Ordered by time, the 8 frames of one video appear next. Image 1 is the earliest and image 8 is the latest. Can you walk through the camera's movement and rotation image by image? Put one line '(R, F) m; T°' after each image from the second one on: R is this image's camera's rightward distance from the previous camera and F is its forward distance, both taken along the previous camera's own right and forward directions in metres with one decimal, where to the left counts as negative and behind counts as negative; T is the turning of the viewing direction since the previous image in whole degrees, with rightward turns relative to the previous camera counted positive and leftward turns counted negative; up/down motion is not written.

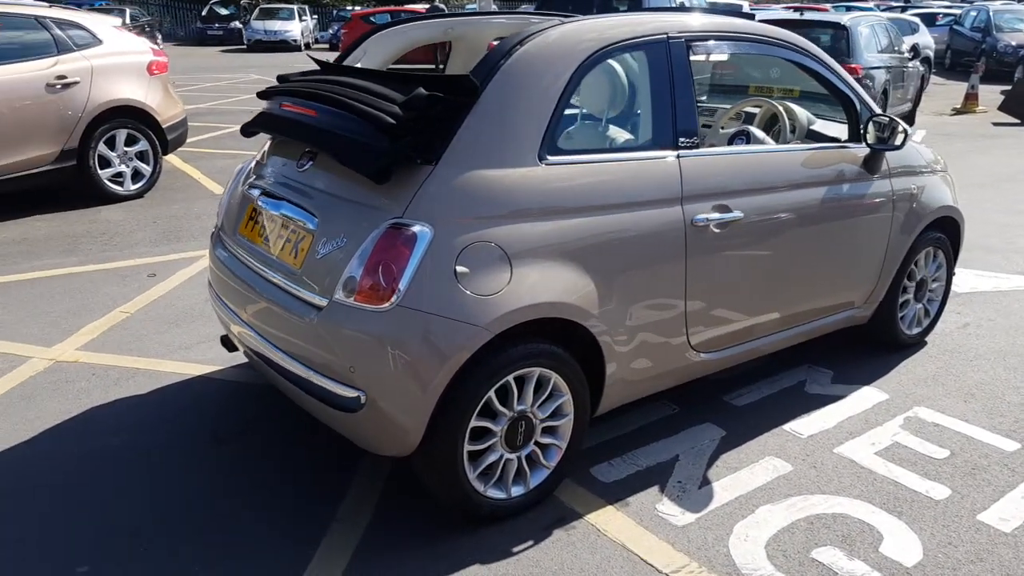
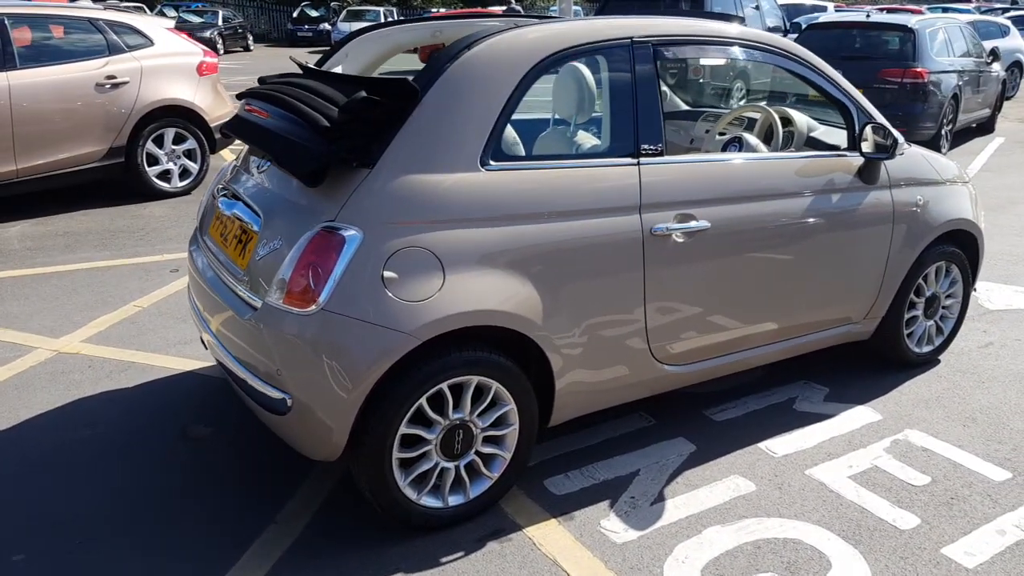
(+0.5, +0.1) m; -6°
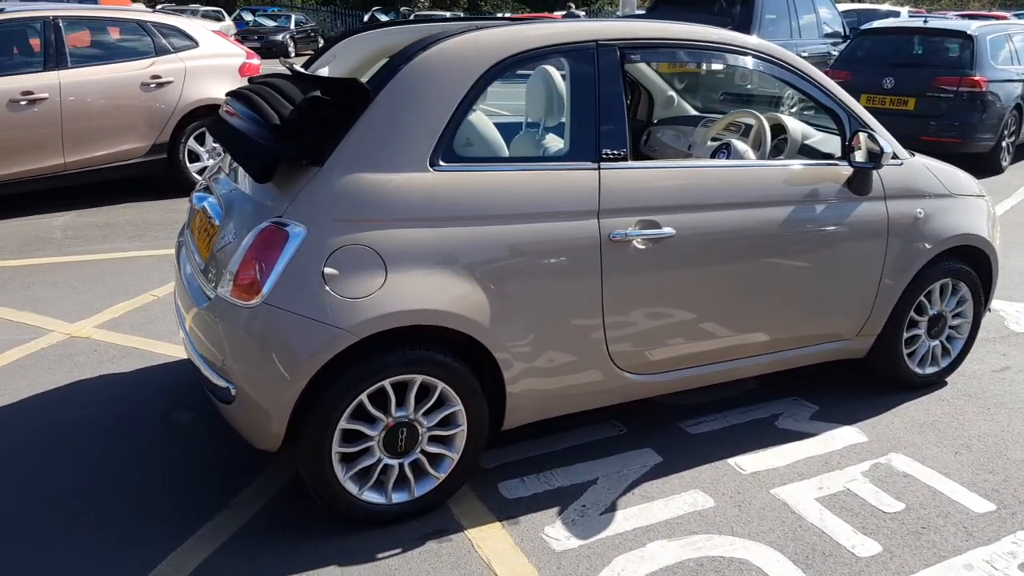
(+0.4, 0.0) m; -5°
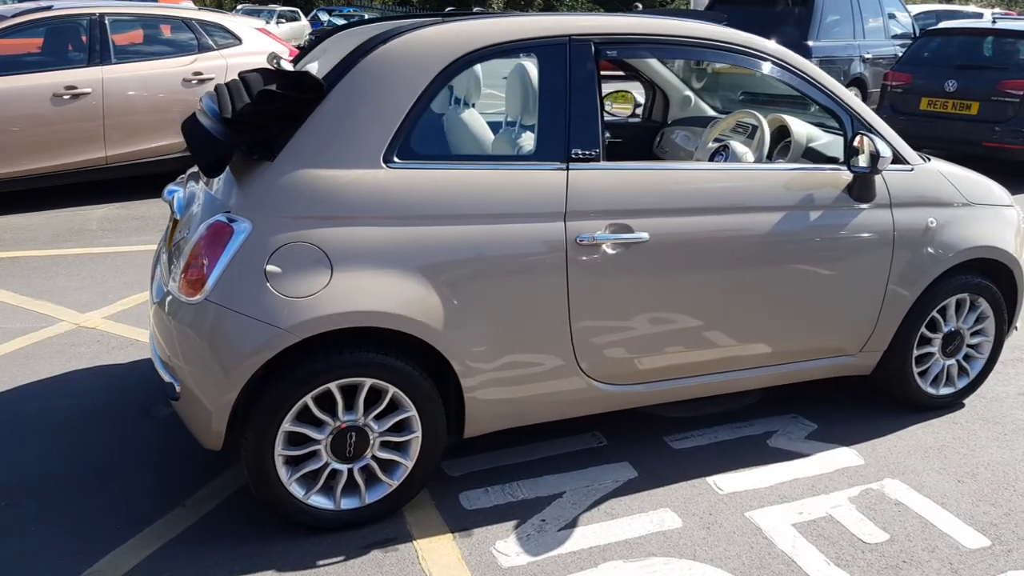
(+0.4, +0.1) m; -5°
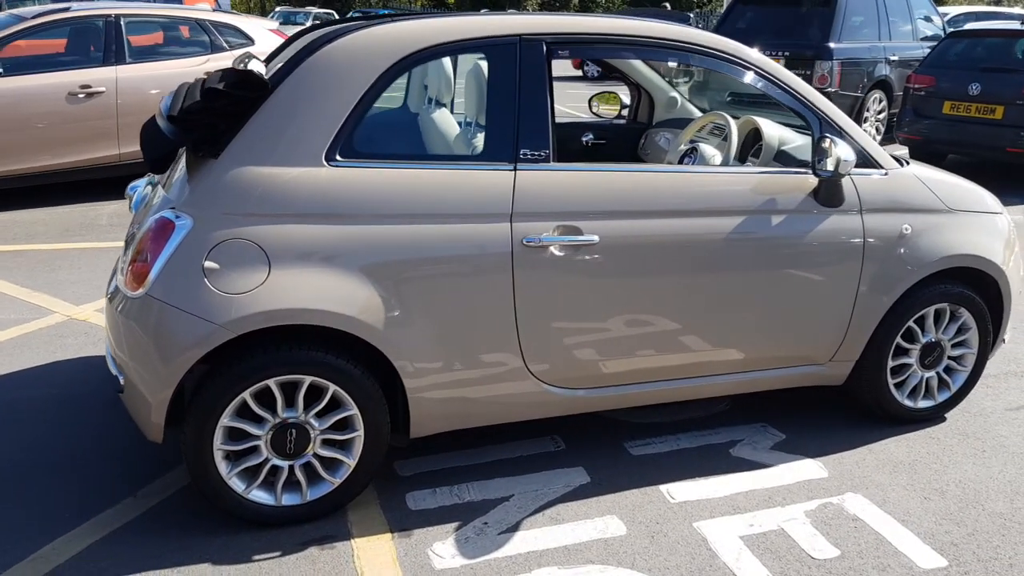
(+0.3, 0.0) m; -3°
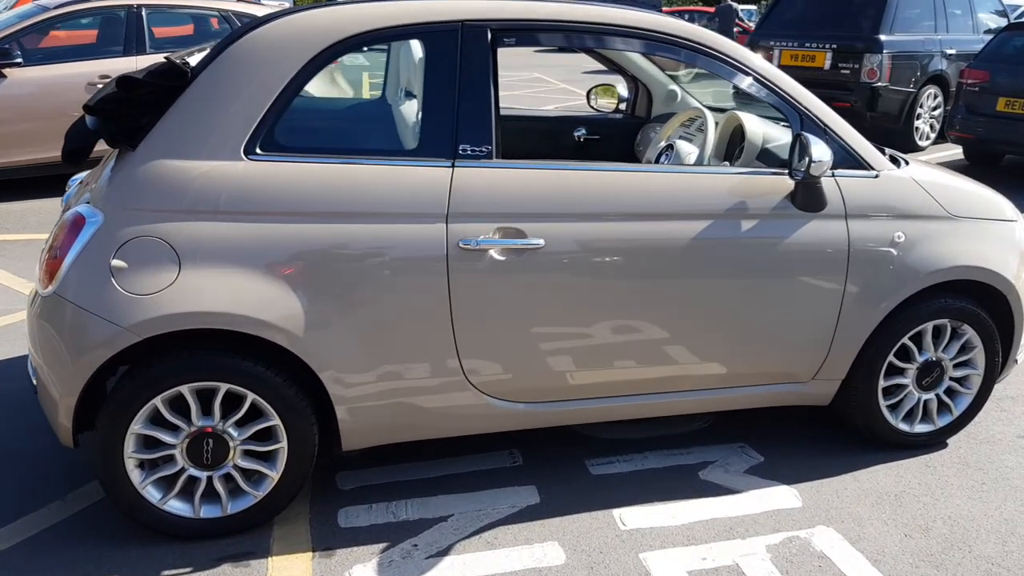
(+0.4, +0.2) m; -4°
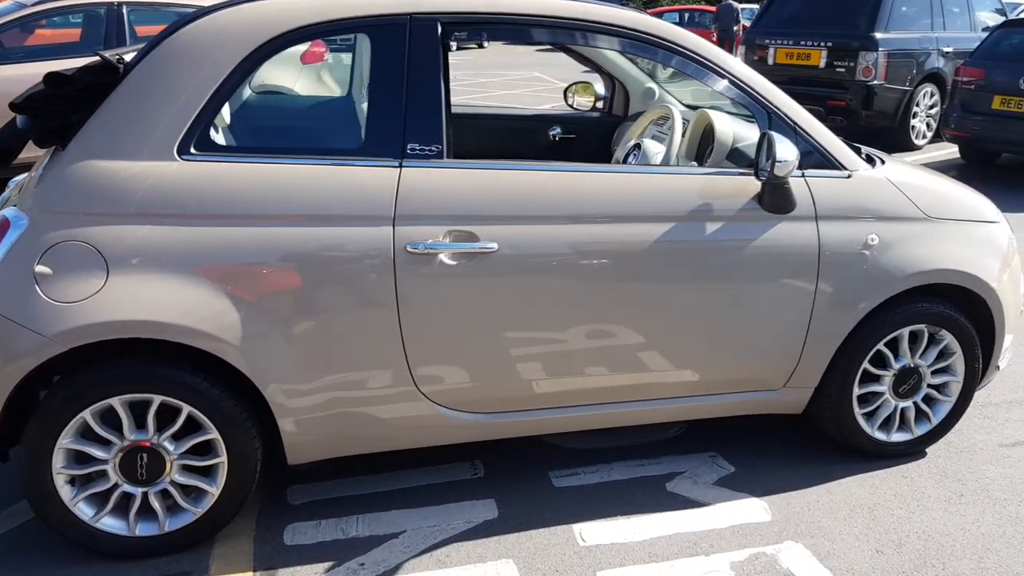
(+0.2, +0.1) m; 0°
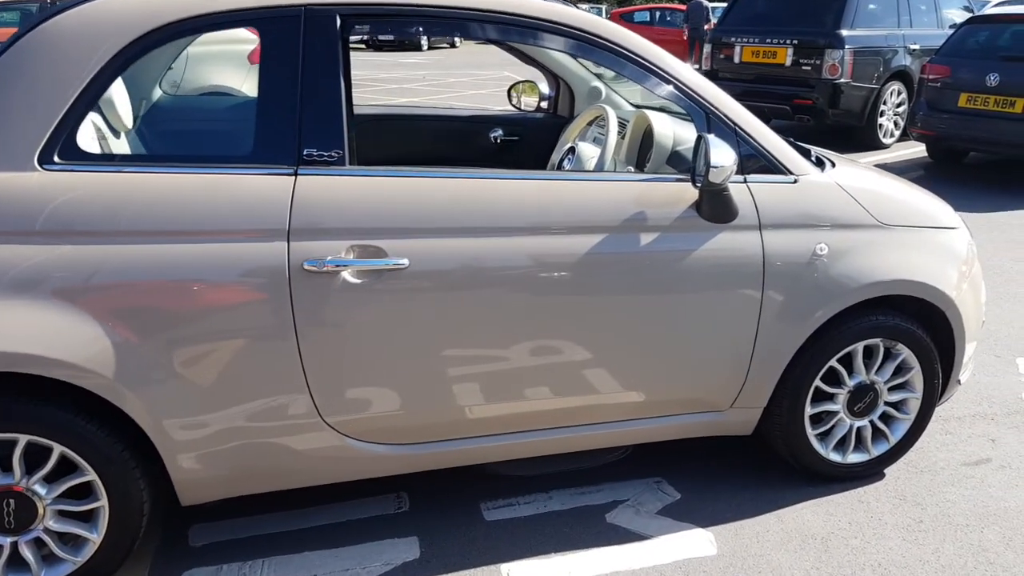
(+0.2, +0.3) m; +1°
